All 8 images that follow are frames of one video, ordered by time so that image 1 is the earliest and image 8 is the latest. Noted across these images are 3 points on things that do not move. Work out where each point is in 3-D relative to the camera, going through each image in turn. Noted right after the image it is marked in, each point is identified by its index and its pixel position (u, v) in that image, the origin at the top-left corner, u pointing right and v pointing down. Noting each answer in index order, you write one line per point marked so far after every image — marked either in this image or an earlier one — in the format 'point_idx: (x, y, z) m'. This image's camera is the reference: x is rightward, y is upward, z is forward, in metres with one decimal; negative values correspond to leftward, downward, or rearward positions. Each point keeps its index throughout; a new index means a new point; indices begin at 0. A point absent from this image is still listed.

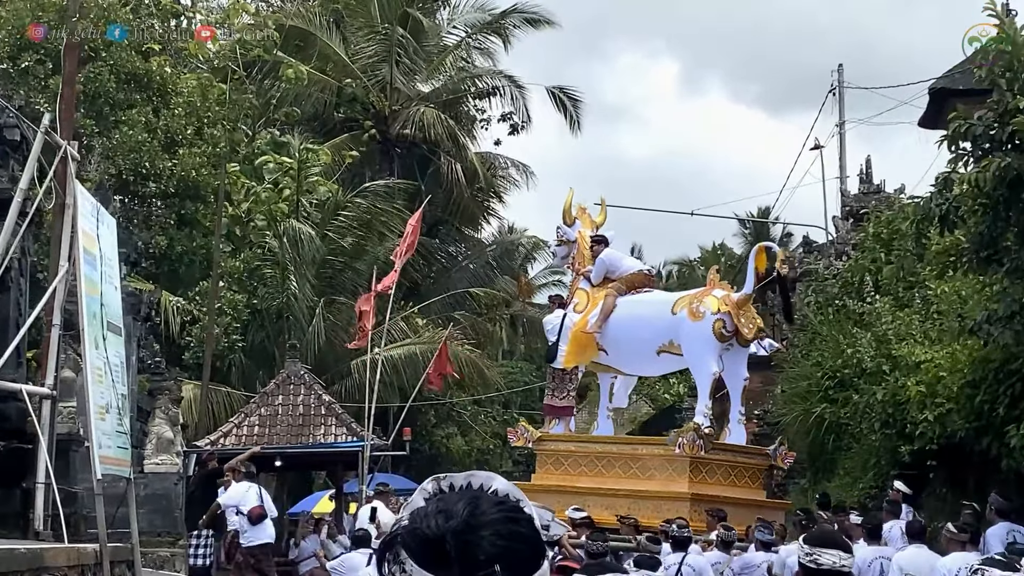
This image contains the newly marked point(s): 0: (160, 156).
0: (-3.3, +1.2, +16.1) m
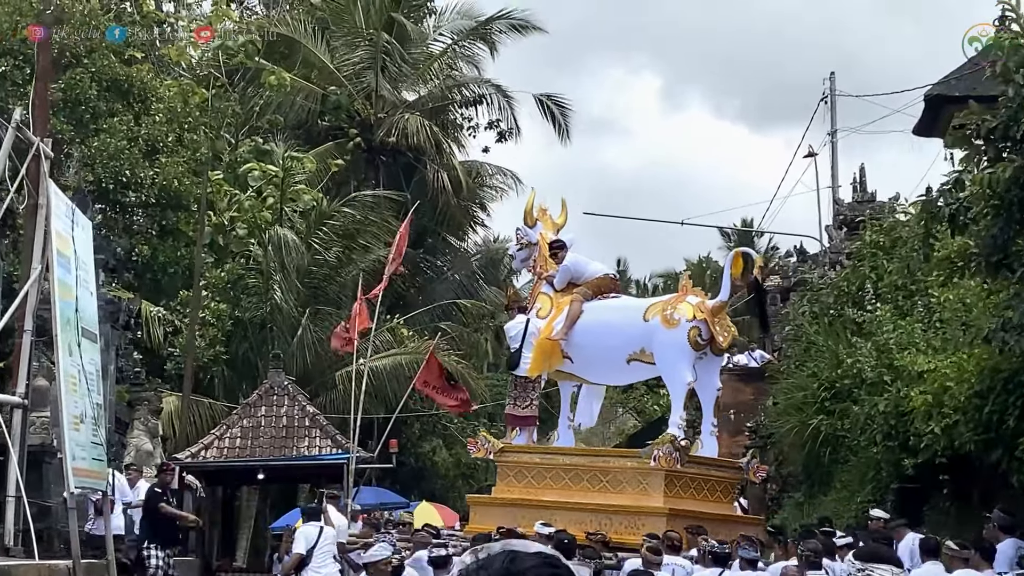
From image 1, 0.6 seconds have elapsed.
0: (-3.4, +1.1, +15.8) m
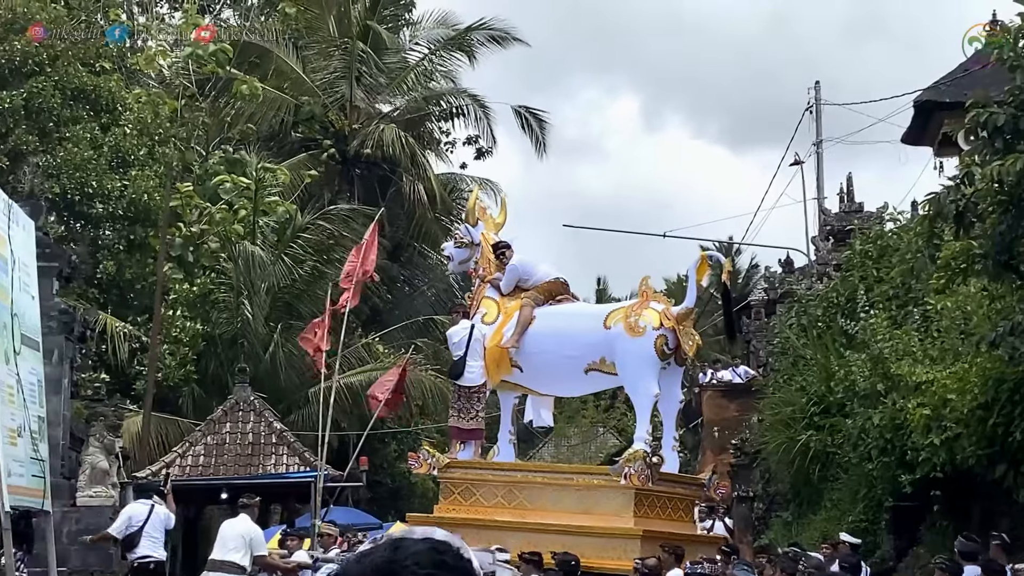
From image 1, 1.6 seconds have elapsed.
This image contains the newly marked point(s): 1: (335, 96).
0: (-3.6, +1.0, +15.3) m
1: (-2.0, +2.2, +19.4) m
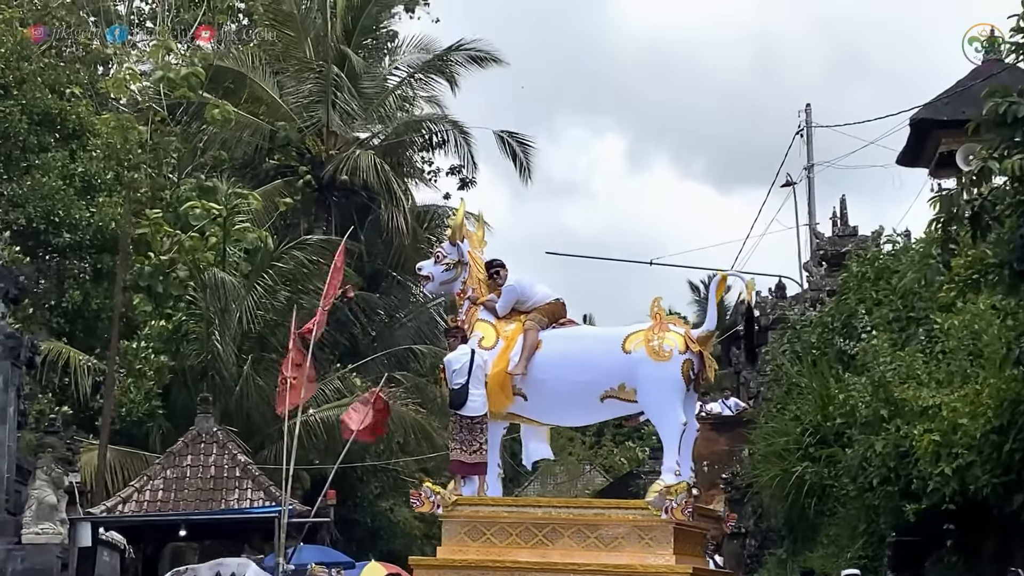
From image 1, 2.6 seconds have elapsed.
0: (-3.7, +0.7, +14.7) m
1: (-2.2, +1.8, +18.8) m
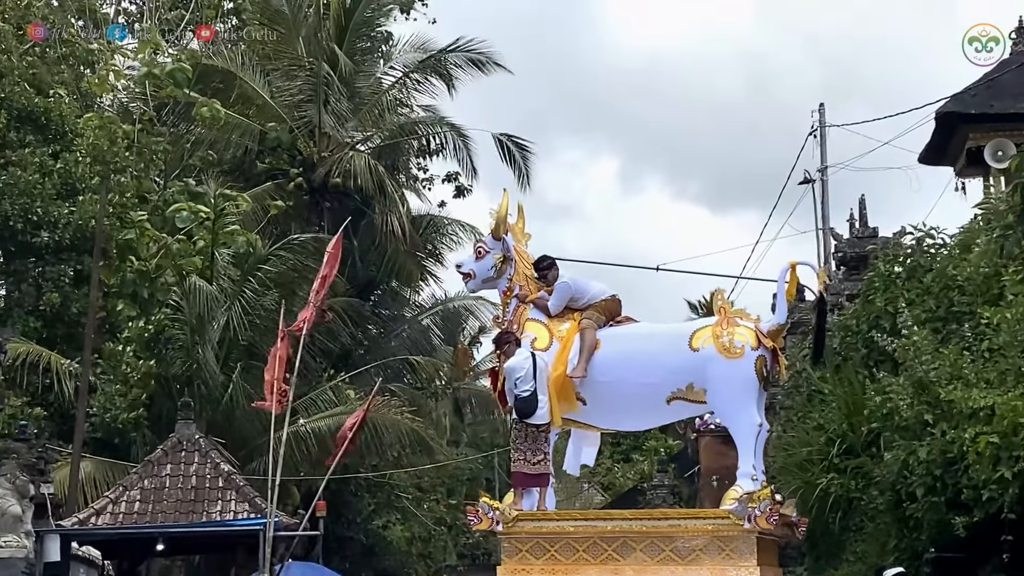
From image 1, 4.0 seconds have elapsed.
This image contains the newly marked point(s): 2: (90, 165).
0: (-3.7, +0.7, +14.0) m
1: (-2.2, +1.8, +18.1) m
2: (-3.4, +1.0, +13.9) m
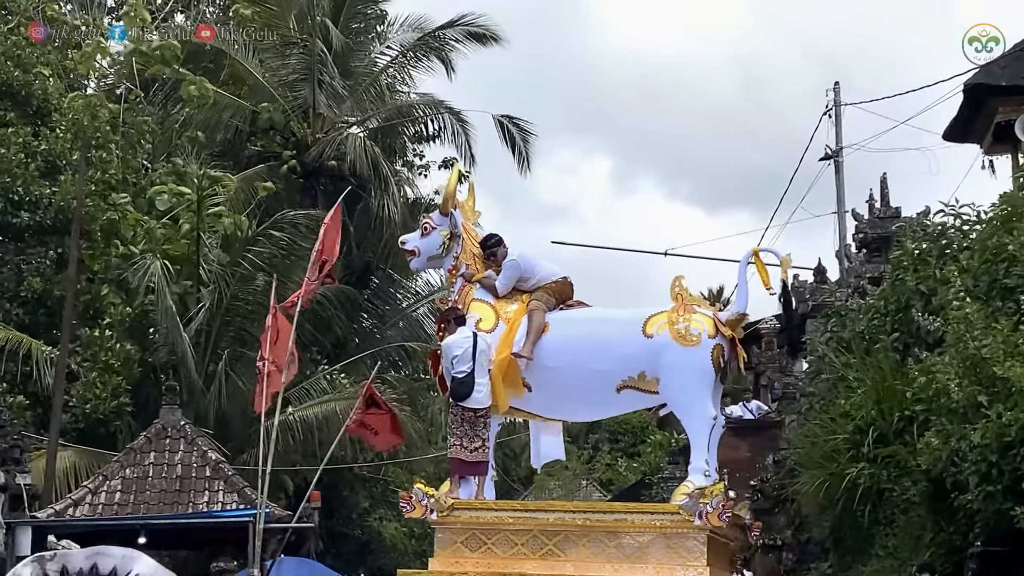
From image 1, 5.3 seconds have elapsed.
0: (-3.7, +0.8, +13.3) m
1: (-2.2, +1.9, +17.4) m
2: (-3.4, +1.1, +13.2) m
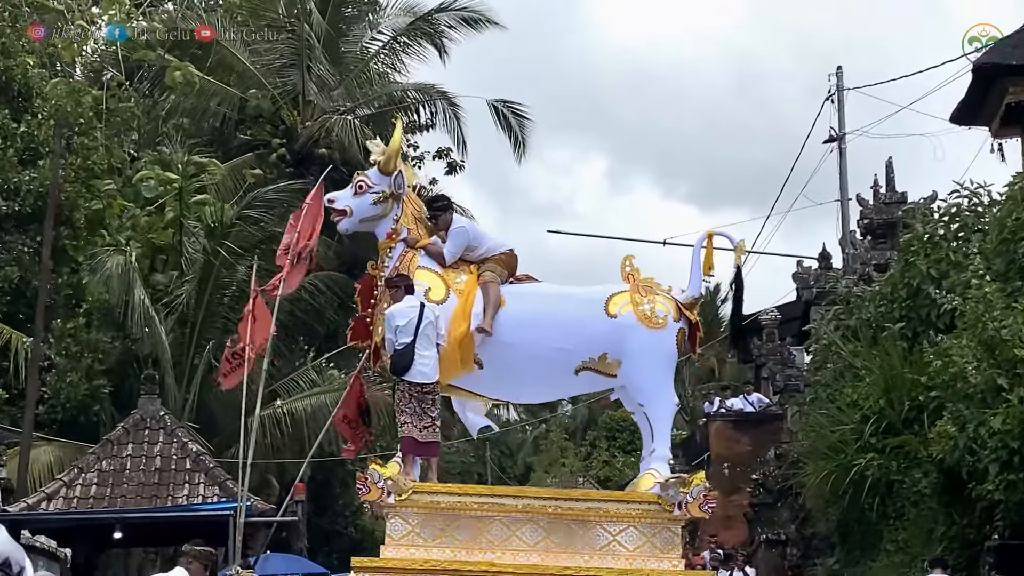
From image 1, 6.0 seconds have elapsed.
0: (-3.7, +0.9, +12.9) m
1: (-2.2, +2.0, +17.0) m
2: (-3.4, +1.2, +12.8) m
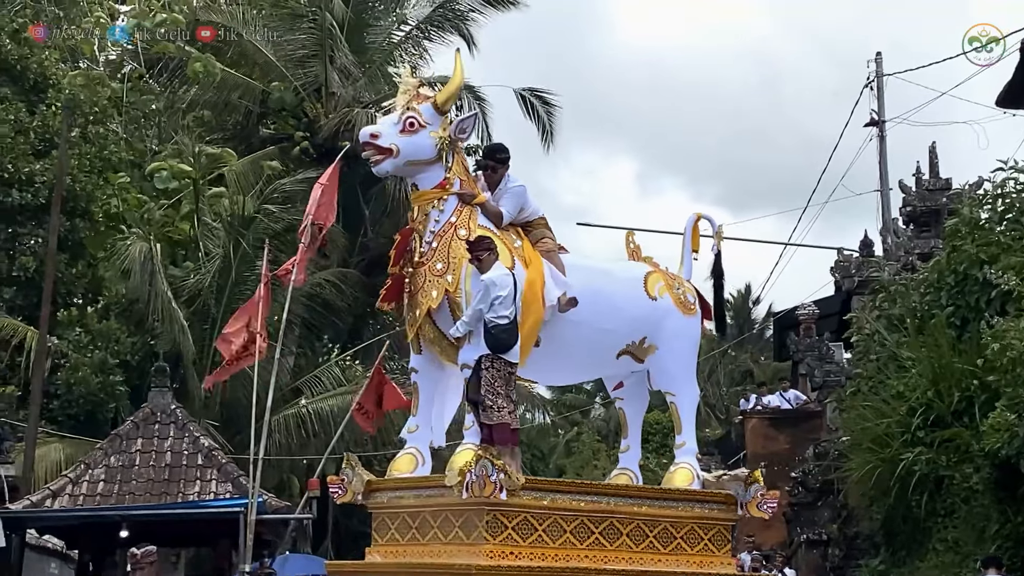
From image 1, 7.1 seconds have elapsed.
0: (-3.5, +1.0, +12.6) m
1: (-2.0, +2.0, +16.7) m
2: (-3.2, +1.3, +12.4) m
